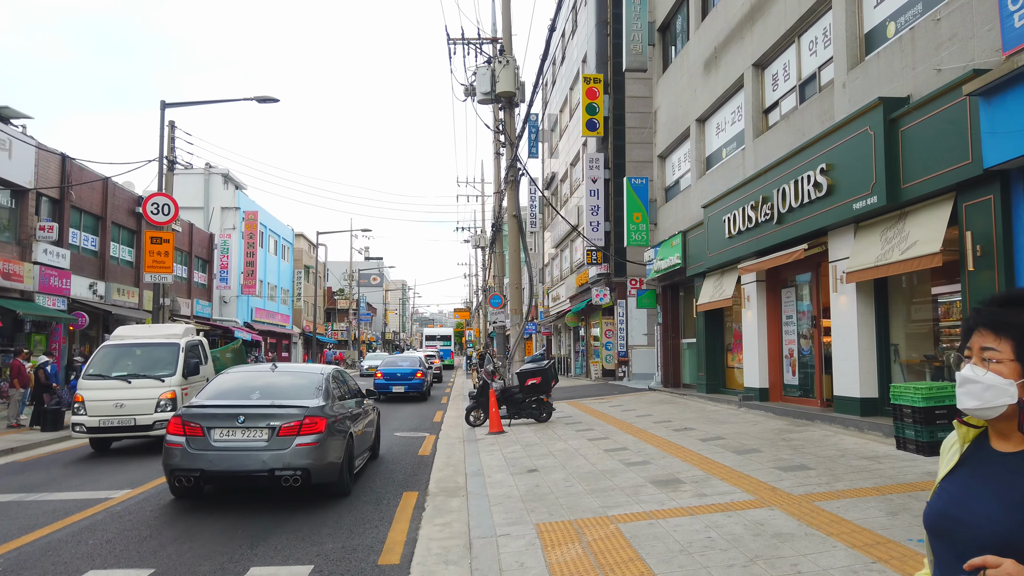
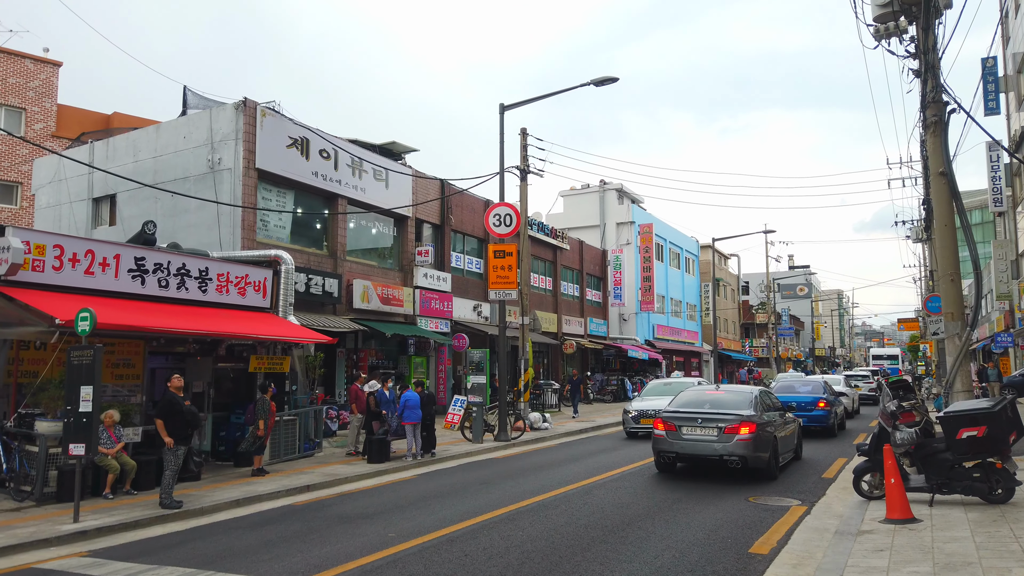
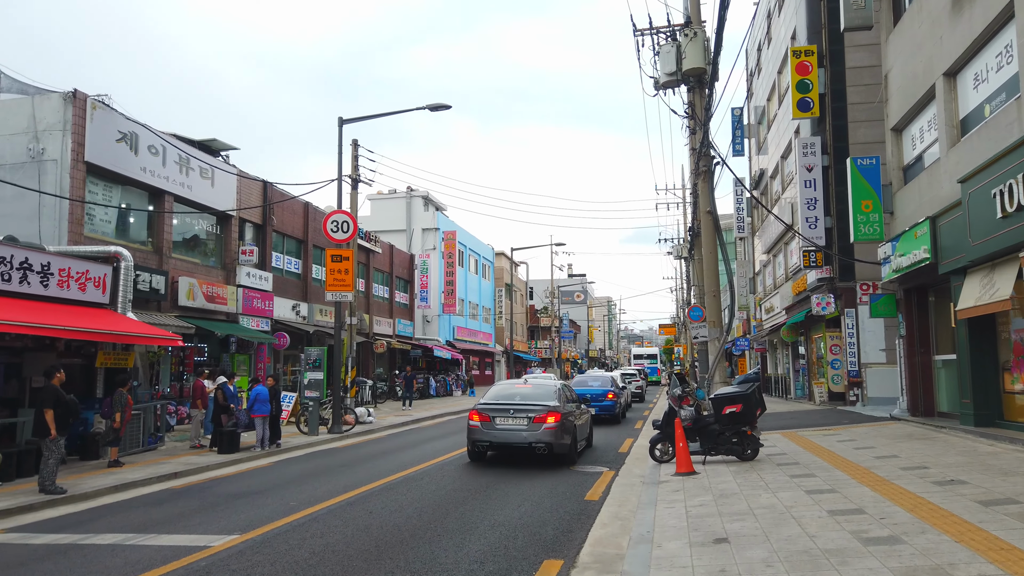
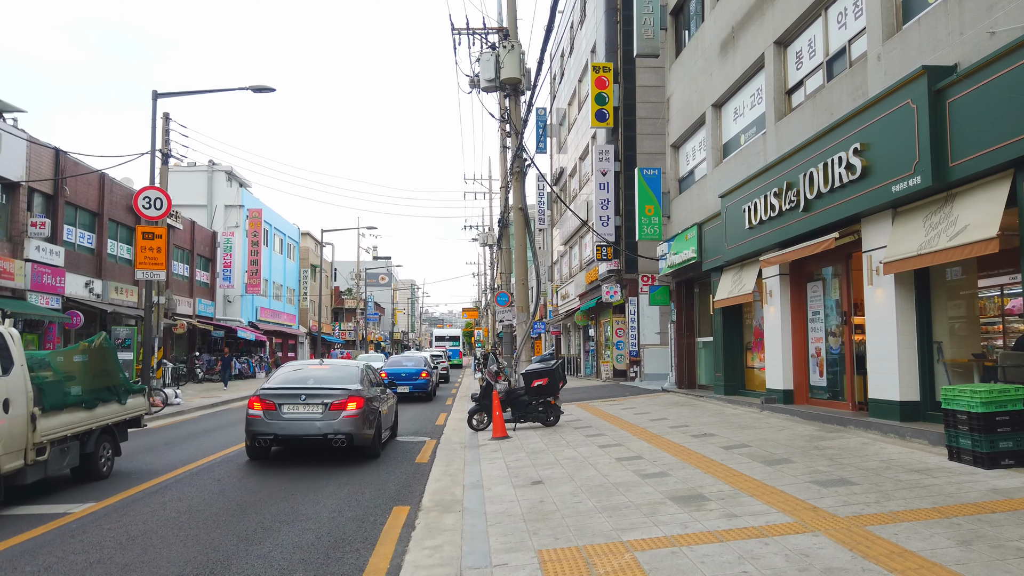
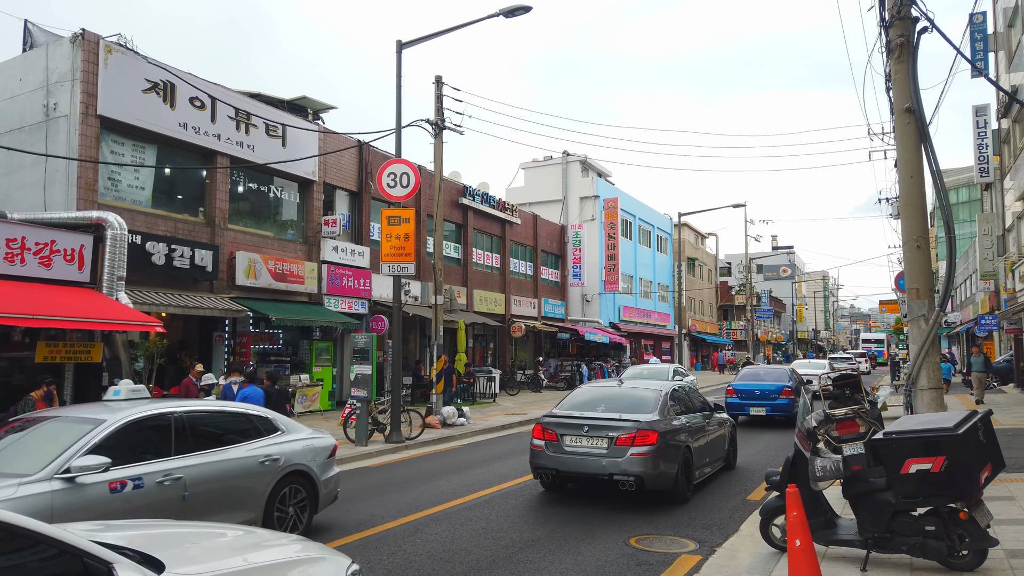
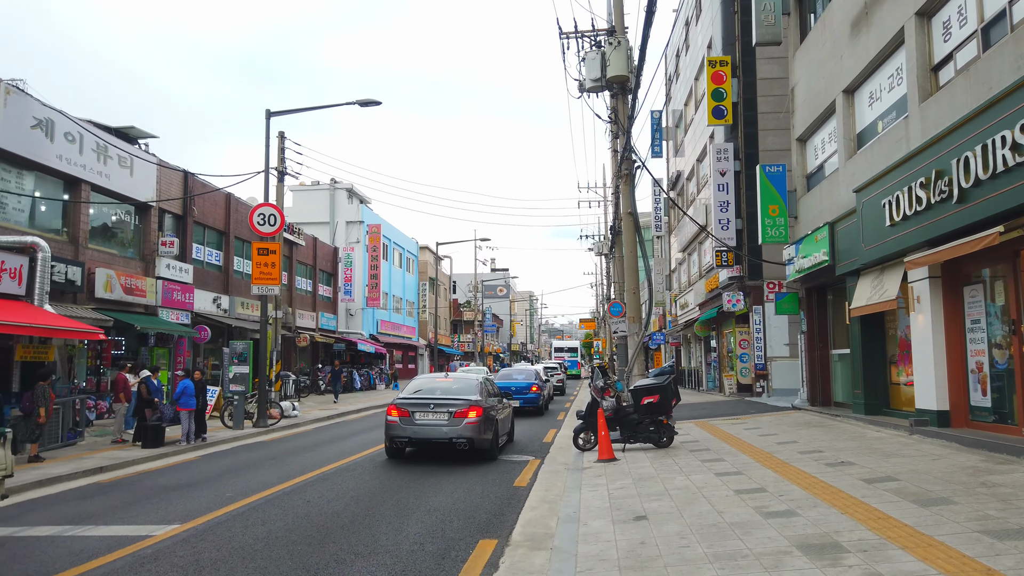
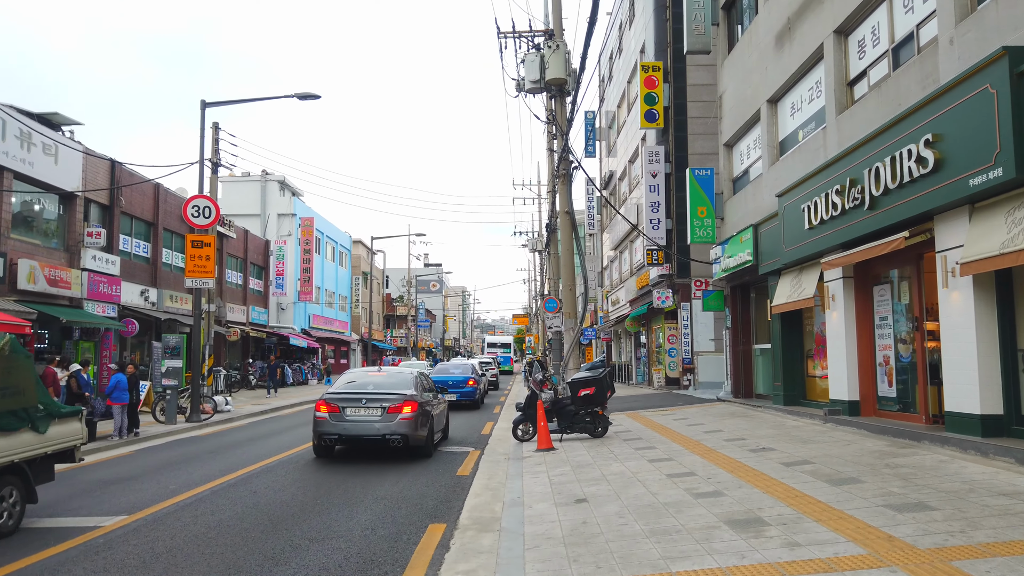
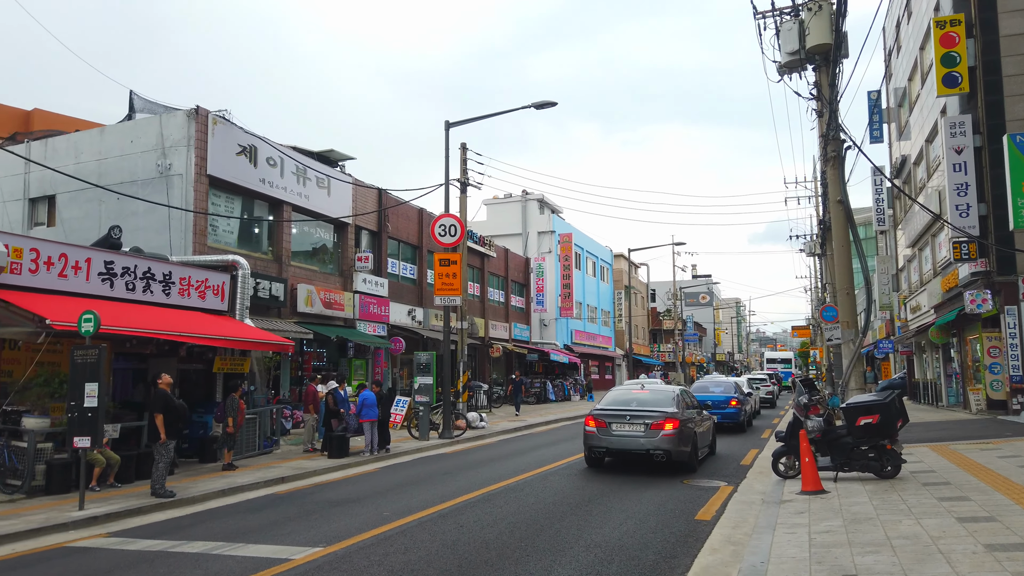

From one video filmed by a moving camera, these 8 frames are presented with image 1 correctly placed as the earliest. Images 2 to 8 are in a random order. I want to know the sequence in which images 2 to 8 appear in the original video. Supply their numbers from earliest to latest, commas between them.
4, 7, 6, 3, 8, 2, 5
